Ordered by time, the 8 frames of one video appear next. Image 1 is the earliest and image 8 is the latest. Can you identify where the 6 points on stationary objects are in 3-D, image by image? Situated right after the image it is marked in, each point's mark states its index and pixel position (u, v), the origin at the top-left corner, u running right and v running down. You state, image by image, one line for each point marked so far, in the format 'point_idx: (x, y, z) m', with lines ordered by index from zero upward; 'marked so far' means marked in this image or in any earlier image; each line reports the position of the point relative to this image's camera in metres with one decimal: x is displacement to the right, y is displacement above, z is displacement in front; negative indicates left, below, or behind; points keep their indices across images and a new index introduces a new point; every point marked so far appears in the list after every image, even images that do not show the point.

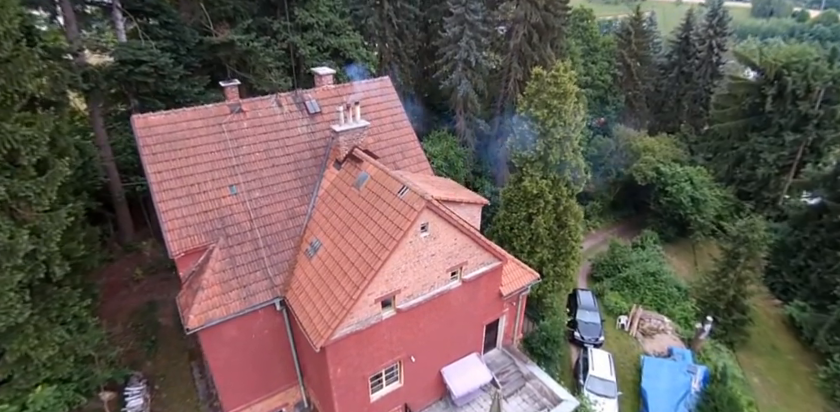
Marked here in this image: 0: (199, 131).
0: (-7.6, +2.5, +15.7) m
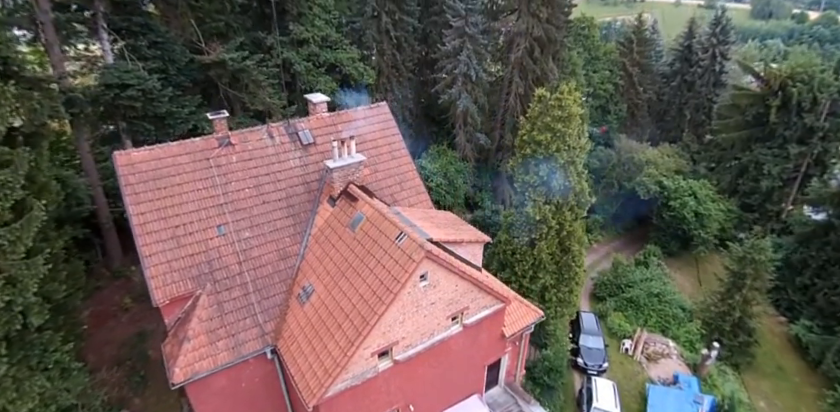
0: (-7.6, +1.2, +14.9) m
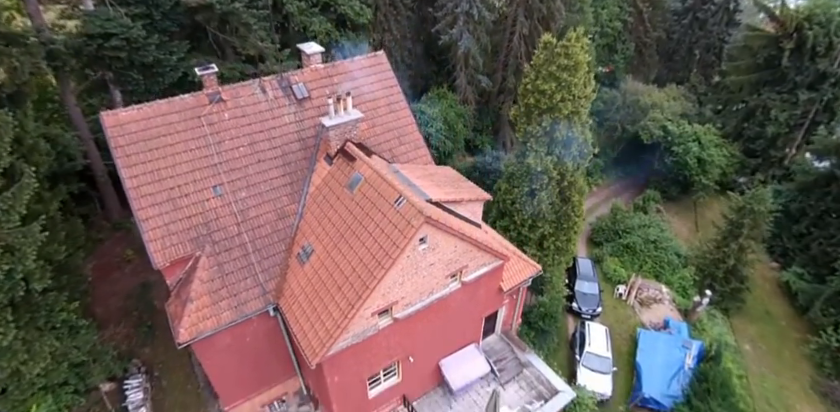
0: (-7.7, +2.5, +14.5) m
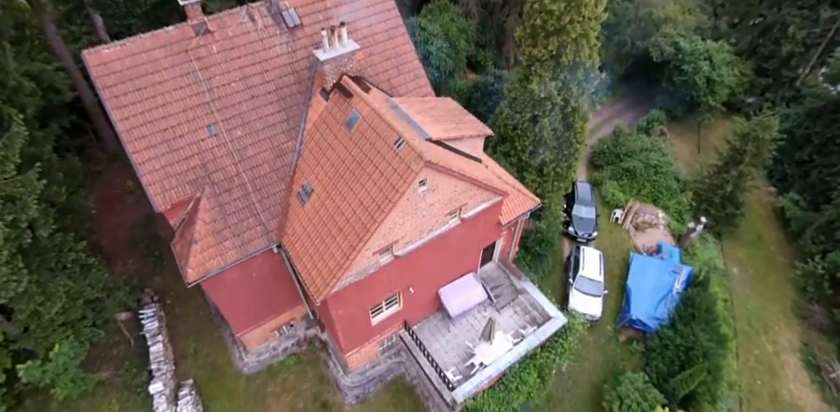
0: (-7.7, +4.3, +13.8) m
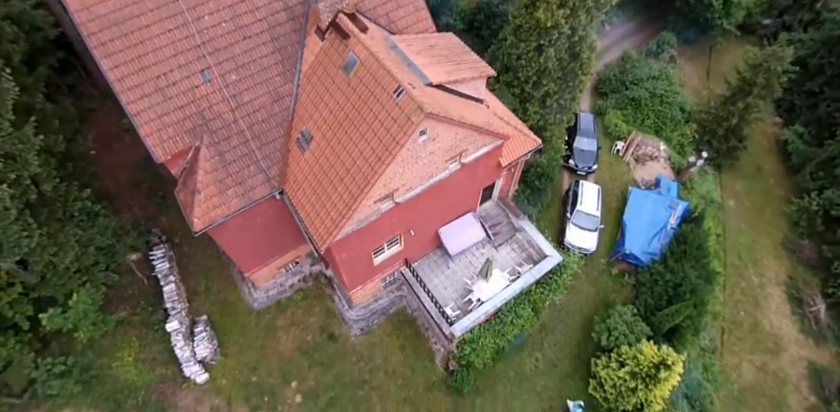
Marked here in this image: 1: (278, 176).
0: (-7.7, +5.8, +13.0) m
1: (-4.5, +1.0, +14.6) m
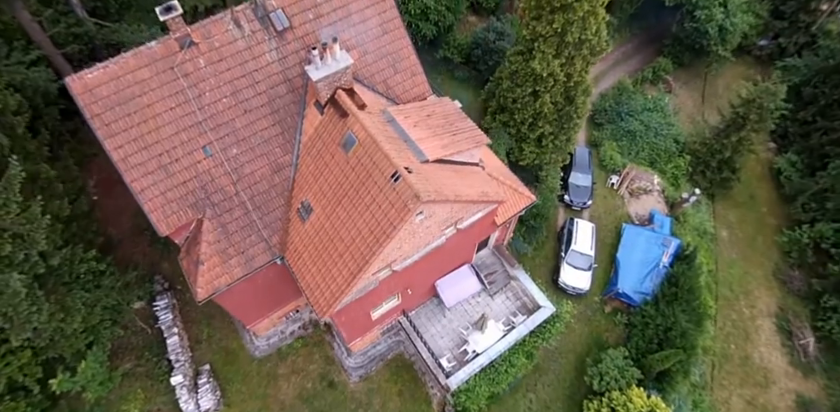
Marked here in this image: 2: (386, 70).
0: (-7.8, +3.6, +13.3) m
1: (-4.6, -1.2, +15.0) m
2: (-1.2, +4.7, +16.0) m
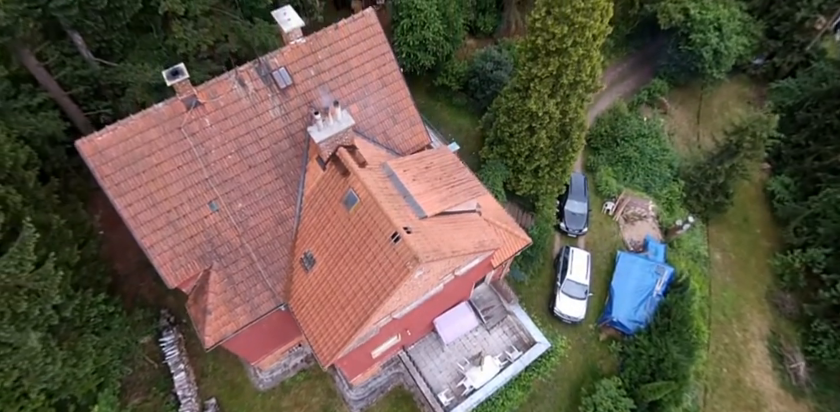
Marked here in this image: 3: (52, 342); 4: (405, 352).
0: (-7.9, +1.9, +13.8) m
1: (-4.7, -2.9, +15.6) m
2: (-1.2, +3.0, +16.6) m
3: (-11.6, -4.3, +14.5) m
4: (-0.6, -6.3, +19.7) m
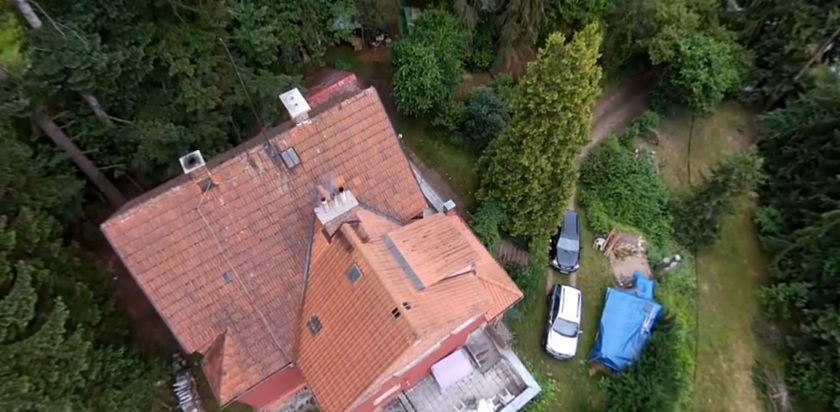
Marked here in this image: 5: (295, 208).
0: (-7.9, -0.6, +15.0) m
1: (-4.7, -5.4, +16.9) m
2: (-1.3, +0.6, +17.8) m
3: (-11.7, -6.8, +15.8) m
4: (-0.7, -8.7, +21.0) m
5: (-4.5, -0.1, +16.5) m
